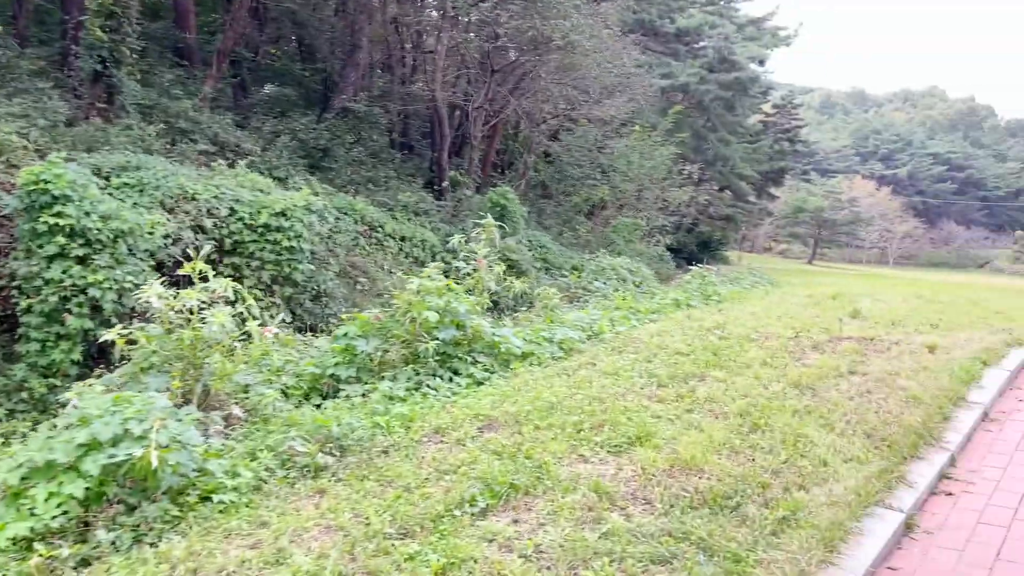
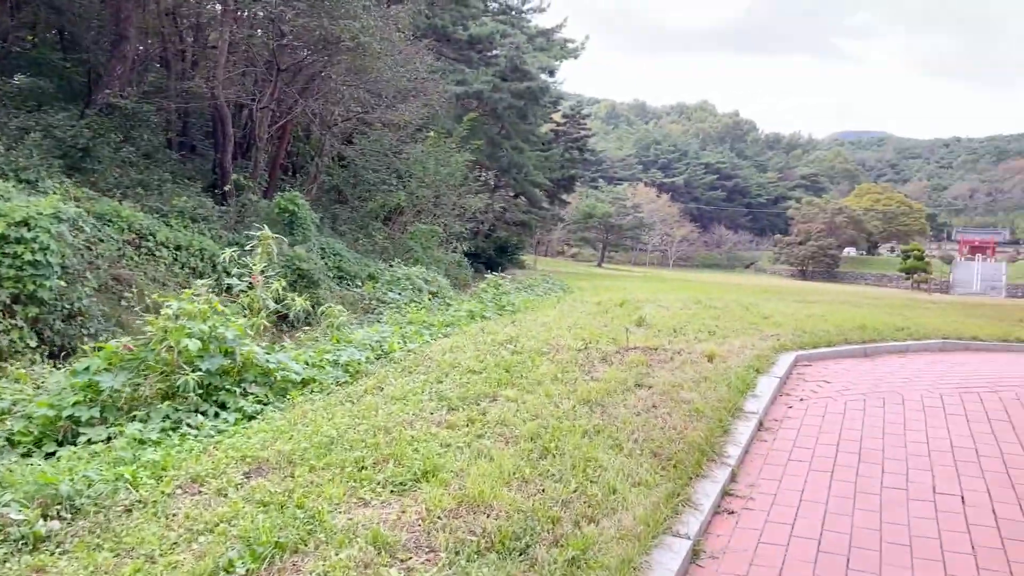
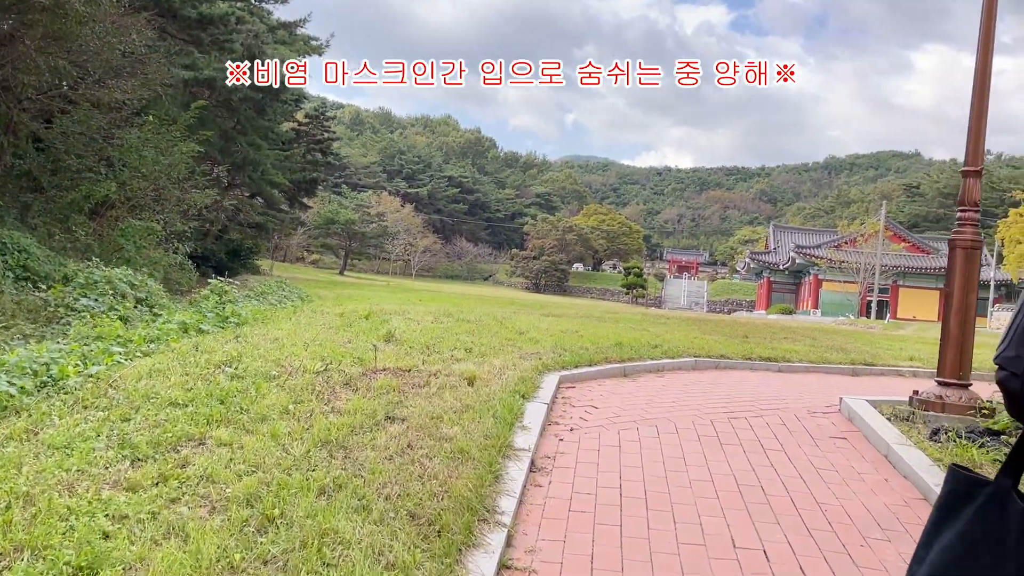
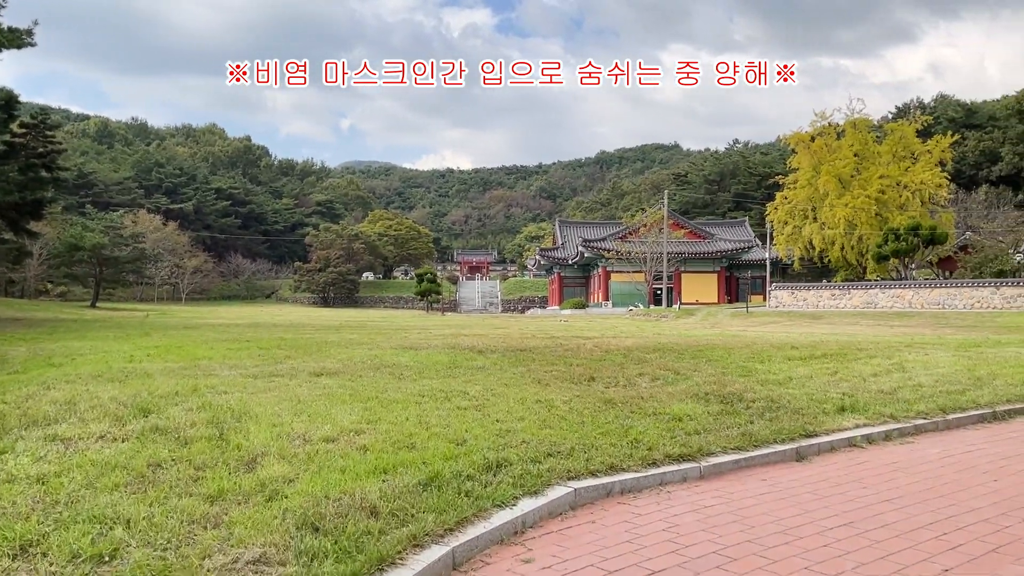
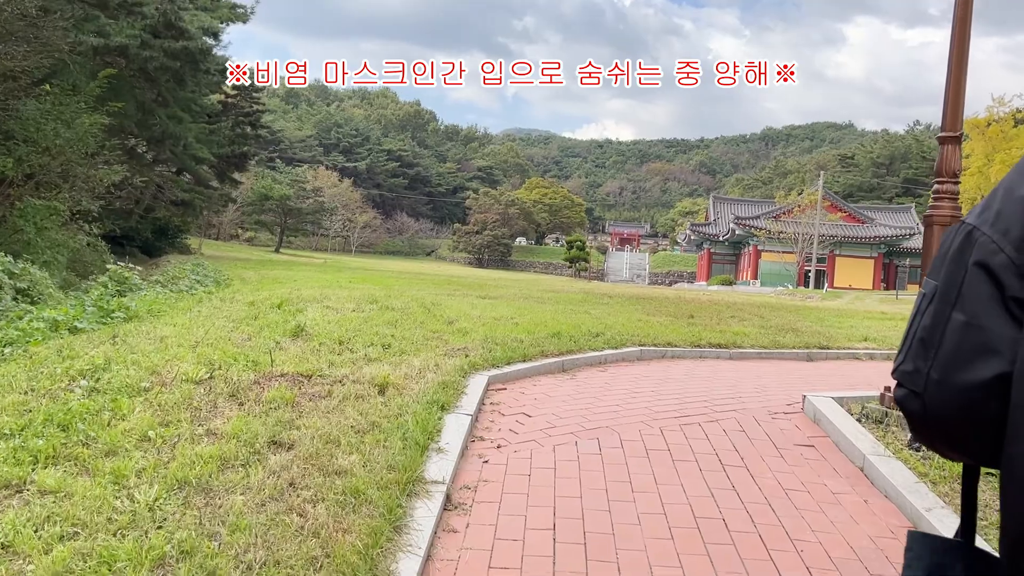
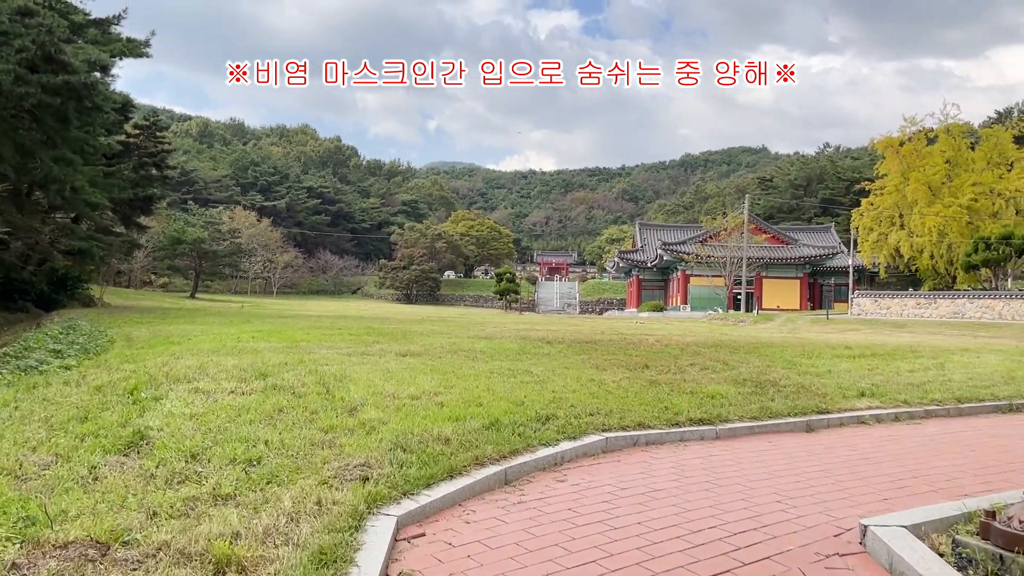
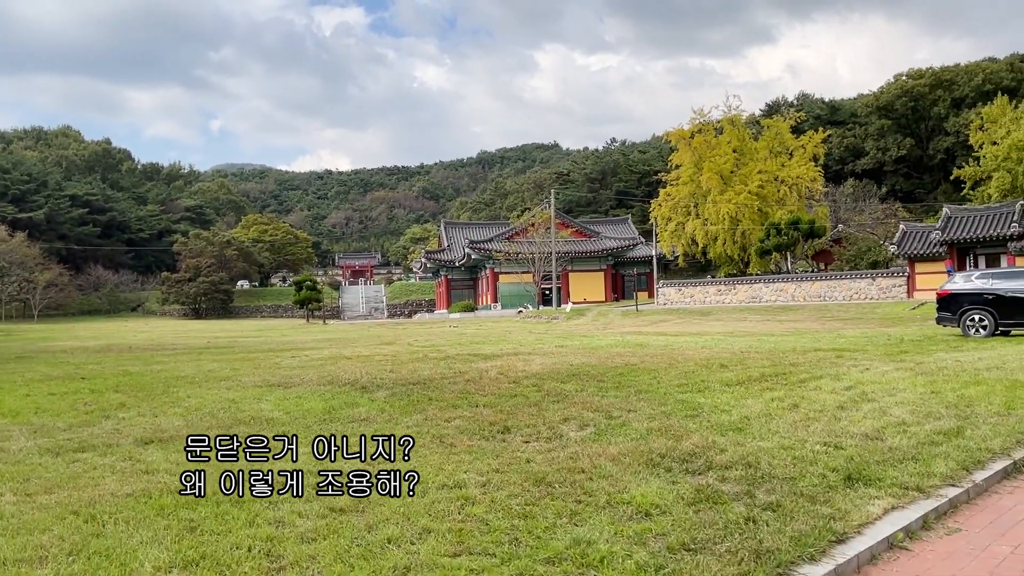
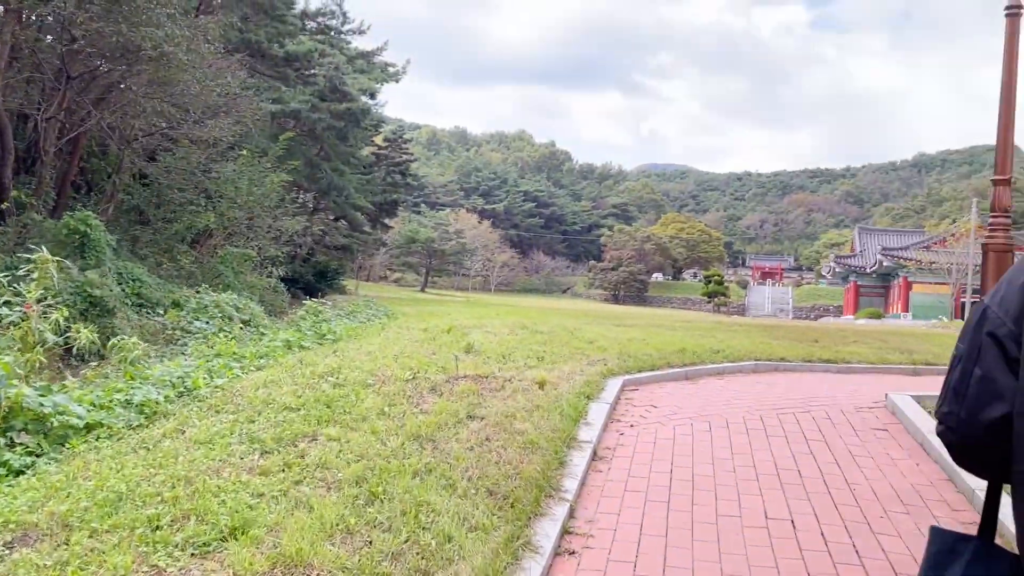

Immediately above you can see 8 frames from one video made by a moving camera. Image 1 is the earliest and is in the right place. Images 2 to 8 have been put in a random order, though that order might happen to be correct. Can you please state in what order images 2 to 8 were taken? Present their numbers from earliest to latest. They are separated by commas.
2, 8, 3, 5, 6, 4, 7
